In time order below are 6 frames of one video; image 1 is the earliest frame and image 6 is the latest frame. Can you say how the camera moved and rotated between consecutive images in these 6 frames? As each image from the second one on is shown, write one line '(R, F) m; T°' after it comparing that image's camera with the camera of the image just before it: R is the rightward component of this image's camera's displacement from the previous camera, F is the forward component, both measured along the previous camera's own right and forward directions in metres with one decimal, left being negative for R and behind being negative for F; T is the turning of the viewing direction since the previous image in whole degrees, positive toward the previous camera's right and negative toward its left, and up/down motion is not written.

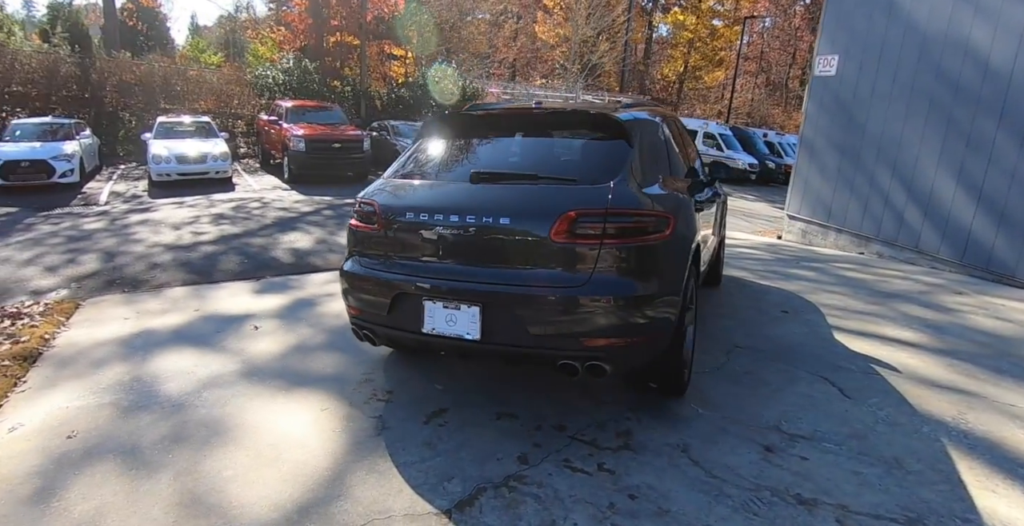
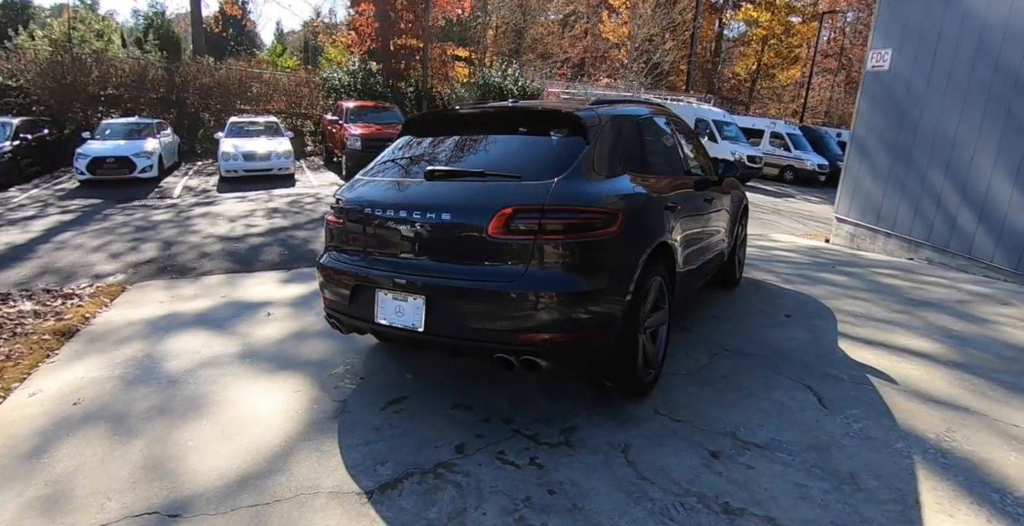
(+0.6, 0.0) m; -7°
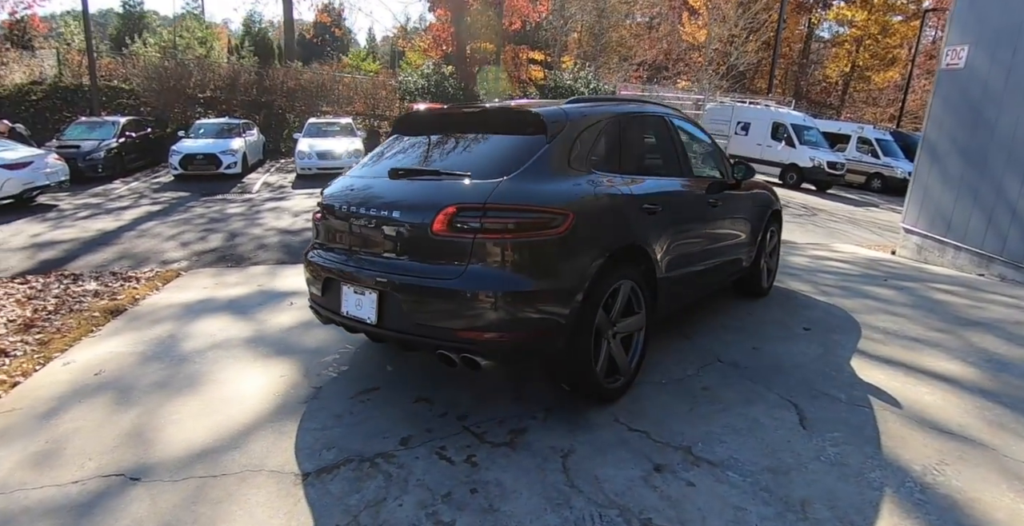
(+0.6, 0.0) m; -8°
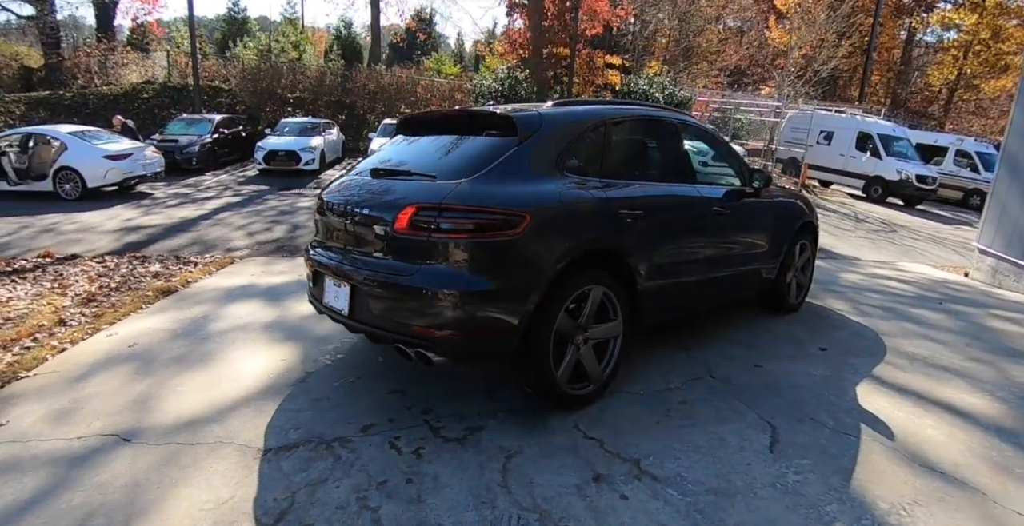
(+0.6, 0.0) m; -8°
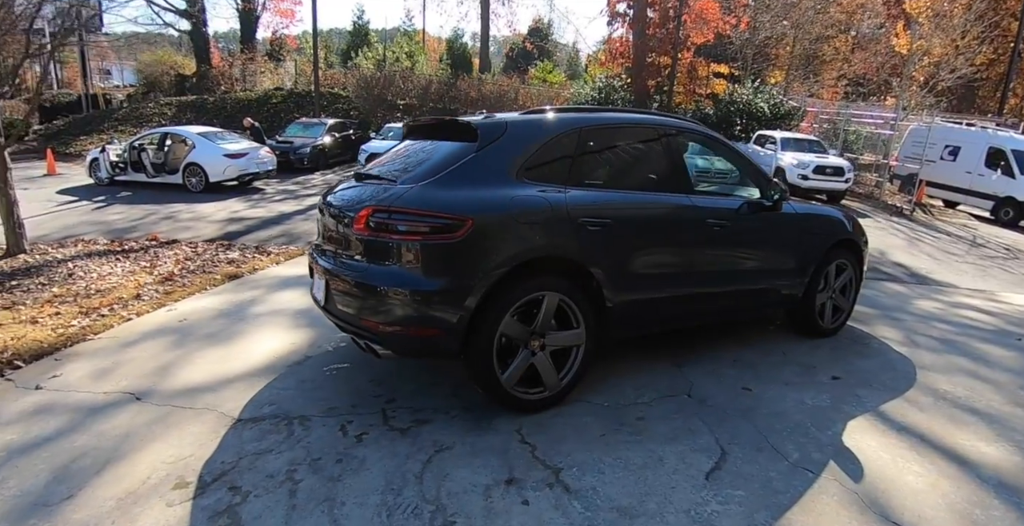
(+0.8, 0.0) m; -11°
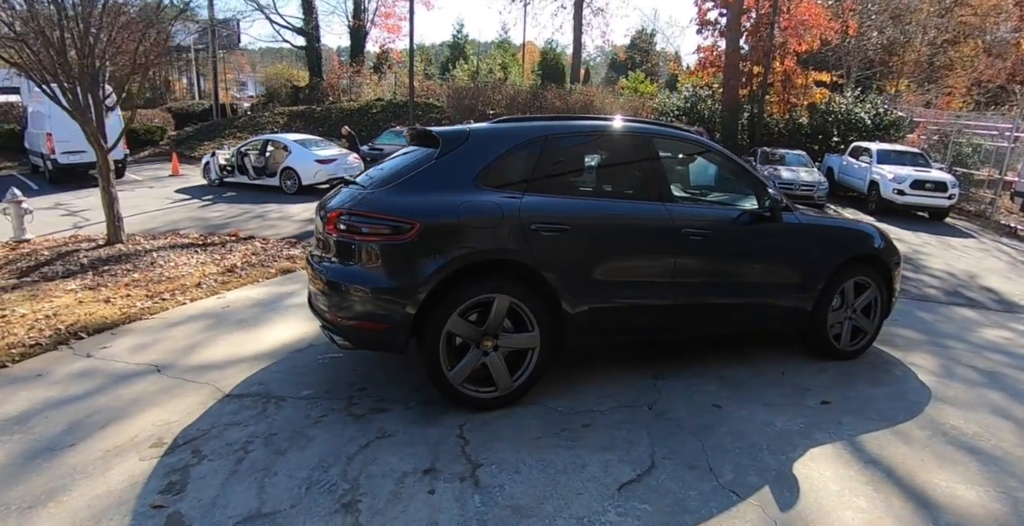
(+0.8, -0.1) m; -10°
